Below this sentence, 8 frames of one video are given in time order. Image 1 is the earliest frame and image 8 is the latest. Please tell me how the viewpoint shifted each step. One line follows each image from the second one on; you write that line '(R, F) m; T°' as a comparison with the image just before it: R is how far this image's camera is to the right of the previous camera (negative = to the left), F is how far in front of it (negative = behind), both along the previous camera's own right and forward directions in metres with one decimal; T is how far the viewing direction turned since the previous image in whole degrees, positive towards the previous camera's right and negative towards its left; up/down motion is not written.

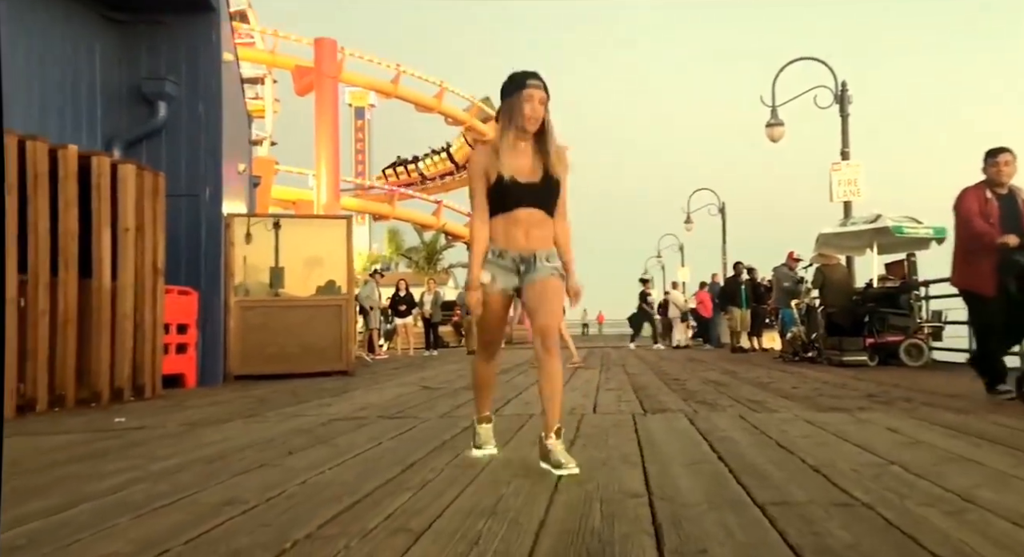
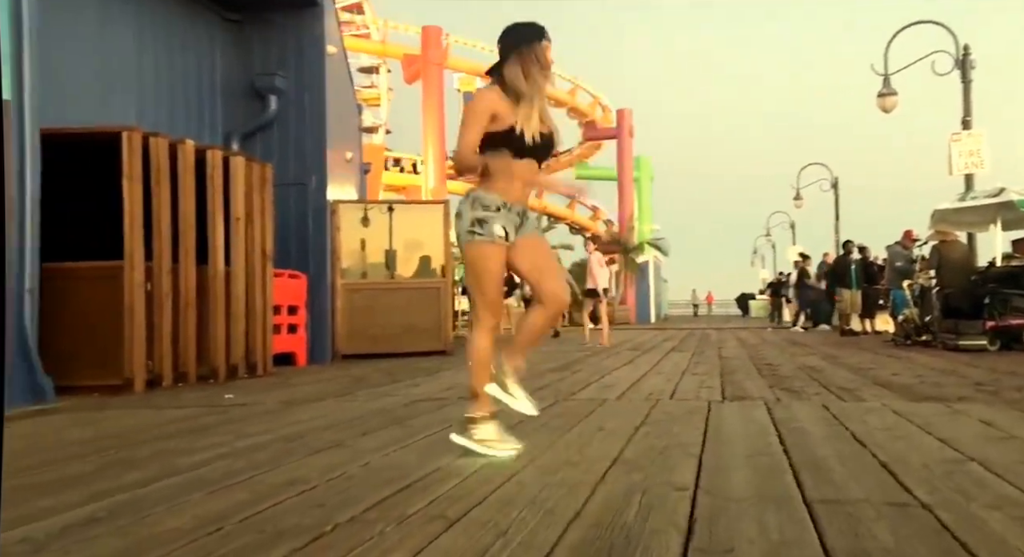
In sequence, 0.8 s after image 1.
(+0.2, 0.0) m; -7°
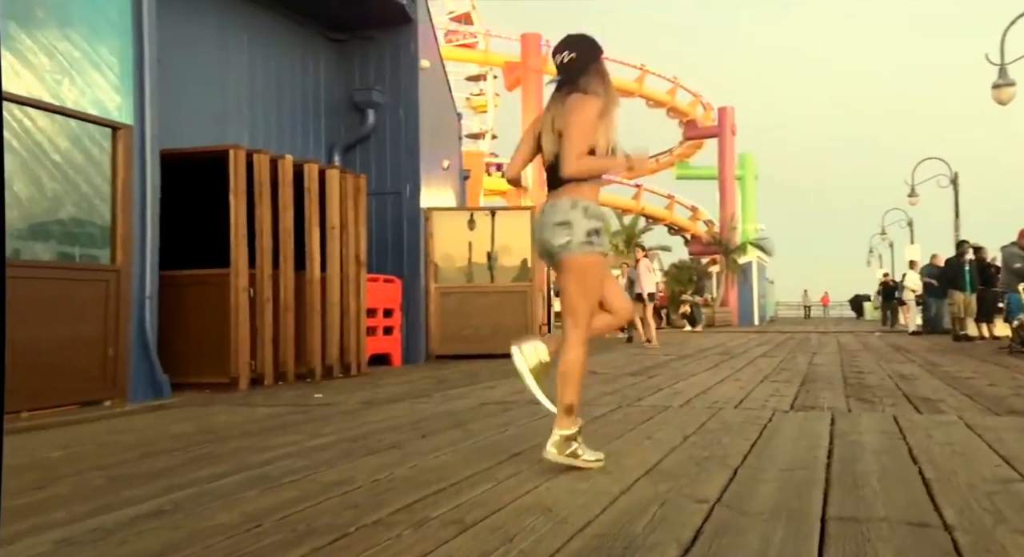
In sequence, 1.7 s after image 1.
(+0.3, -0.1) m; -7°
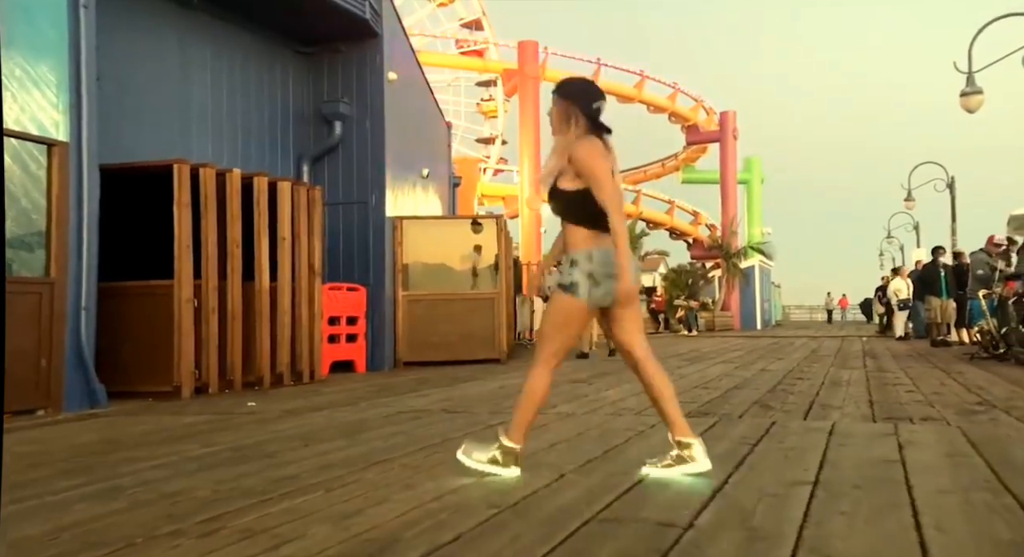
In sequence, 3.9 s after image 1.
(+0.7, -0.2) m; -1°
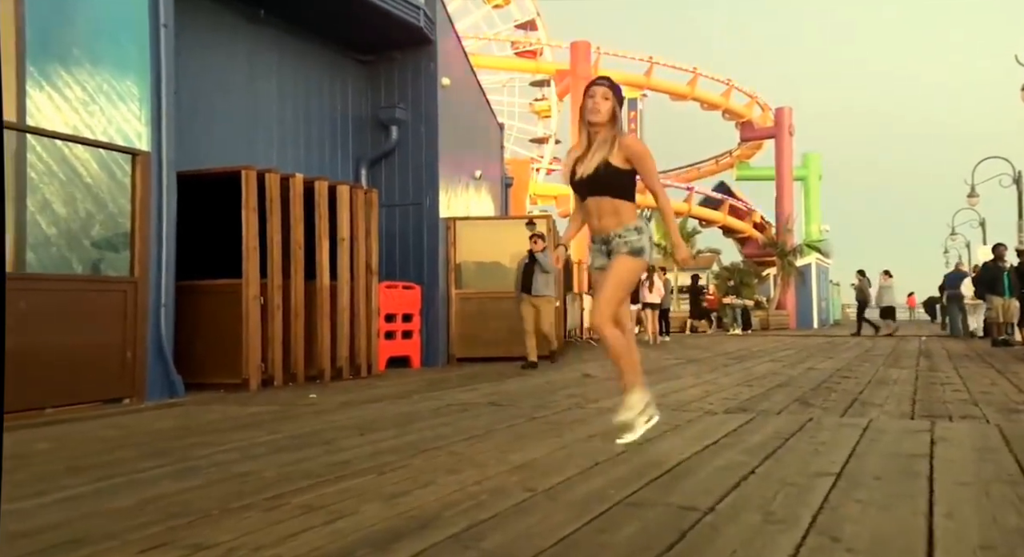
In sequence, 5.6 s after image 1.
(+0.1, -0.2) m; -4°
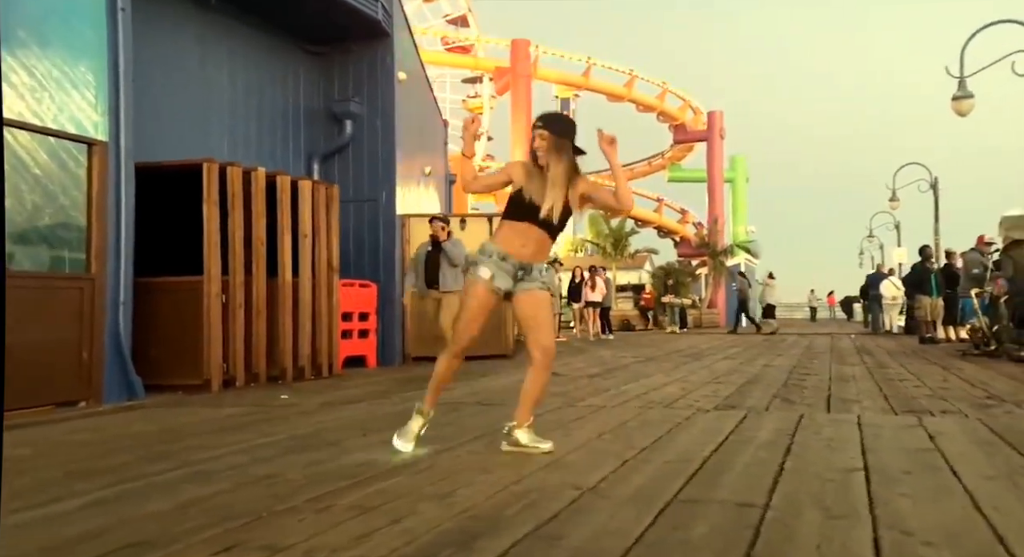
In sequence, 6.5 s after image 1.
(-0.5, 0.0) m; +5°
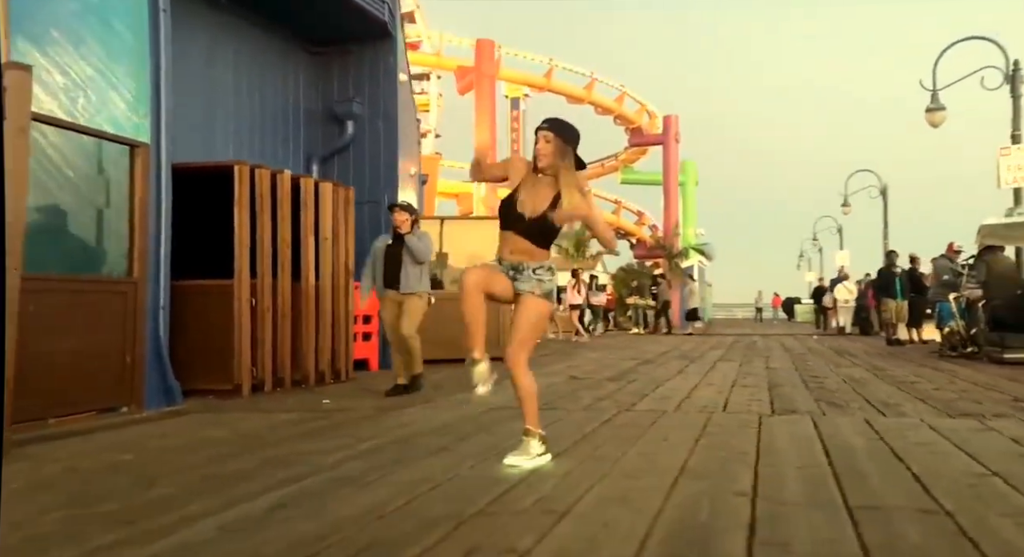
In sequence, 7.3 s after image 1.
(-0.9, 0.0) m; +4°
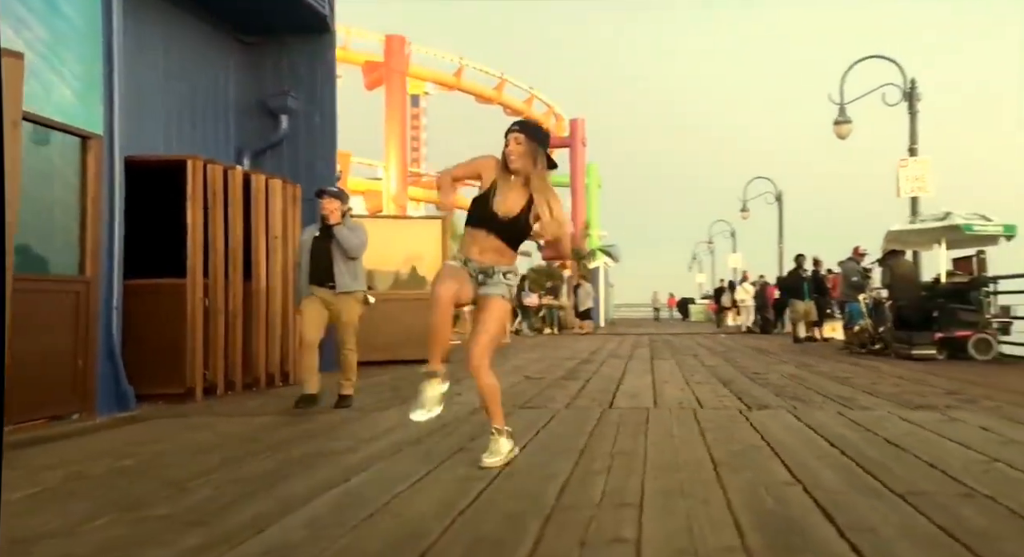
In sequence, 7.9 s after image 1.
(-0.7, 0.0) m; +7°
